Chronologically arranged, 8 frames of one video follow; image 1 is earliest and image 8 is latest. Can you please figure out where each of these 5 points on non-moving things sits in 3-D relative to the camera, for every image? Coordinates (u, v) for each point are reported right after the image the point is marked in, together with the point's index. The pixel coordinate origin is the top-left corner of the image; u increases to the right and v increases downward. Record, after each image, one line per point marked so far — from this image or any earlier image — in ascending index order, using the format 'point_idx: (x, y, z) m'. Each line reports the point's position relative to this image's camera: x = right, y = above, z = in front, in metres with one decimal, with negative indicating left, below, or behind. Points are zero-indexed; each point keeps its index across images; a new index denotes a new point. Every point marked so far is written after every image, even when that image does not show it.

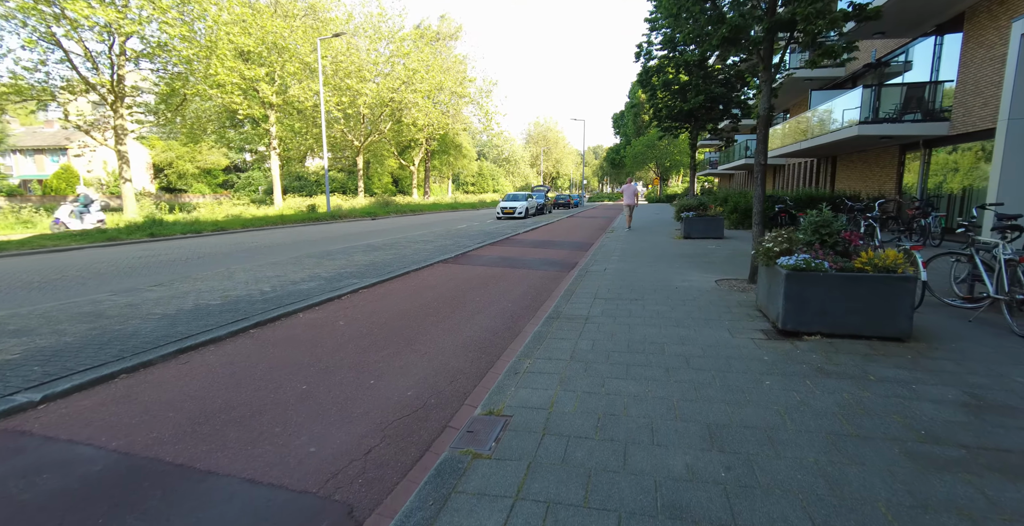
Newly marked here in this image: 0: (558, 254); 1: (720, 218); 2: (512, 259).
0: (+1.2, +0.2, +12.8) m
1: (+6.2, +1.3, +15.1) m
2: (0.0, +0.1, +11.5) m
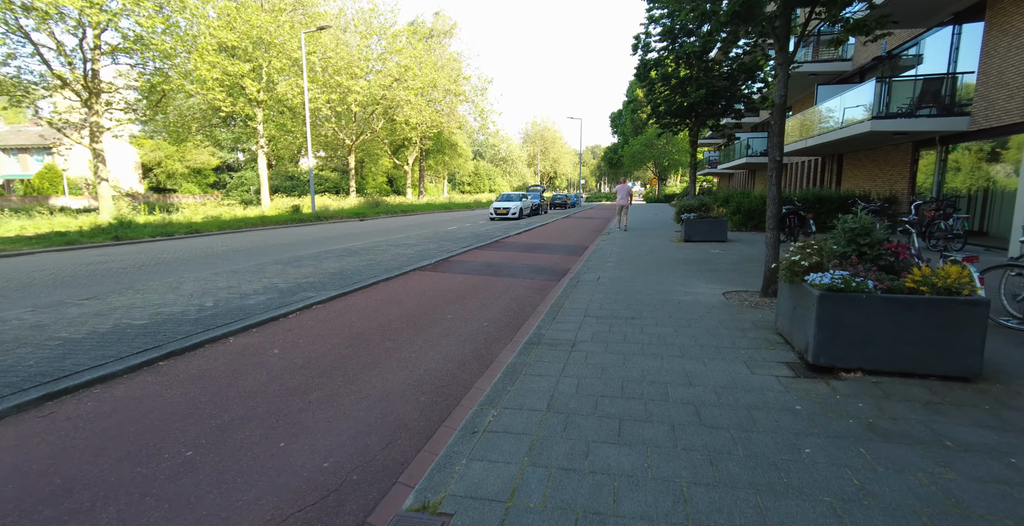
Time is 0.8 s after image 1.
0: (+0.9, +0.1, +11.8) m
1: (+5.9, +1.2, +14.1) m
2: (-0.3, -0.1, +10.5) m
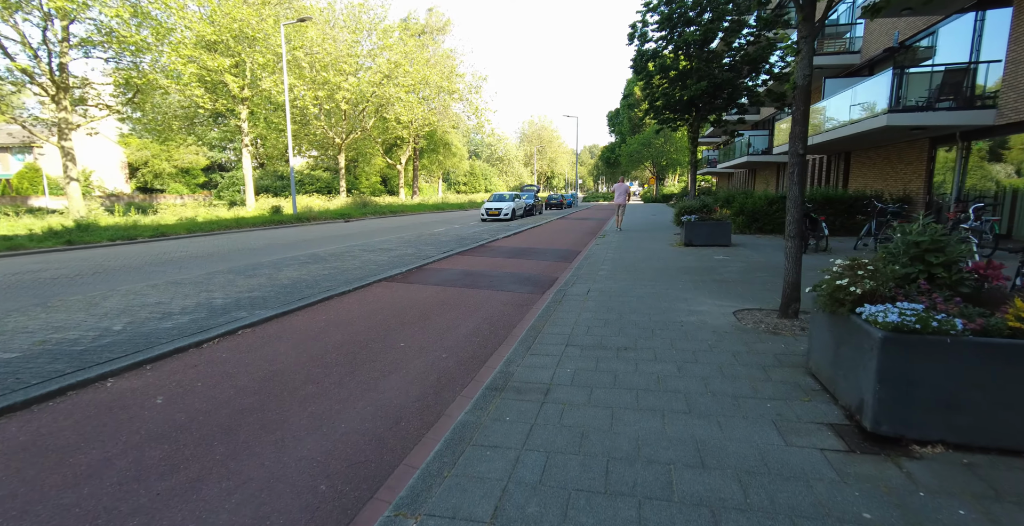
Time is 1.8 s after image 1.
0: (+0.5, -0.1, +10.7) m
1: (+5.5, +1.0, +13.0) m
2: (-0.7, -0.2, +9.4) m
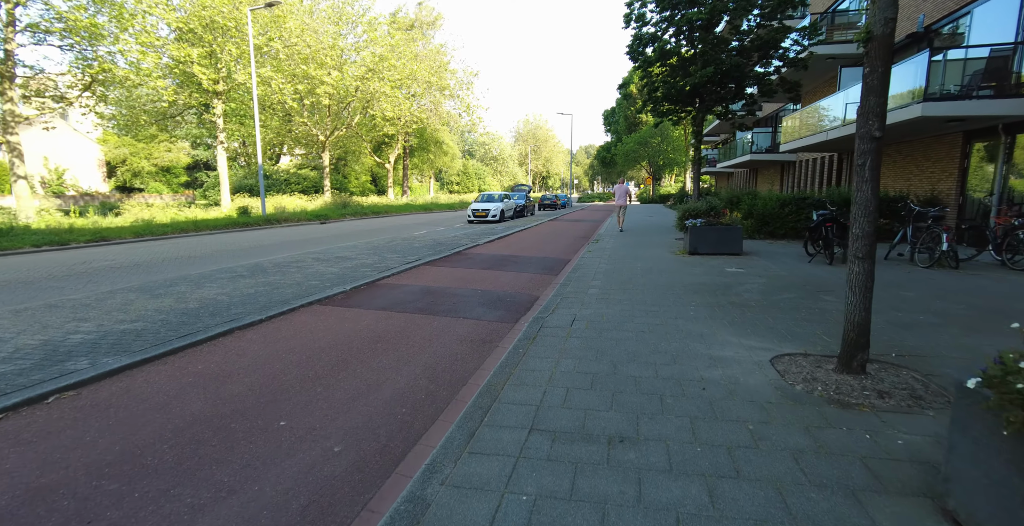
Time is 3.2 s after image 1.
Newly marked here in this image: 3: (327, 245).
0: (+0.1, -0.3, +8.9) m
1: (+5.0, +0.8, +11.4) m
2: (-1.1, -0.5, +7.7) m
3: (-4.9, +0.5, +13.4) m
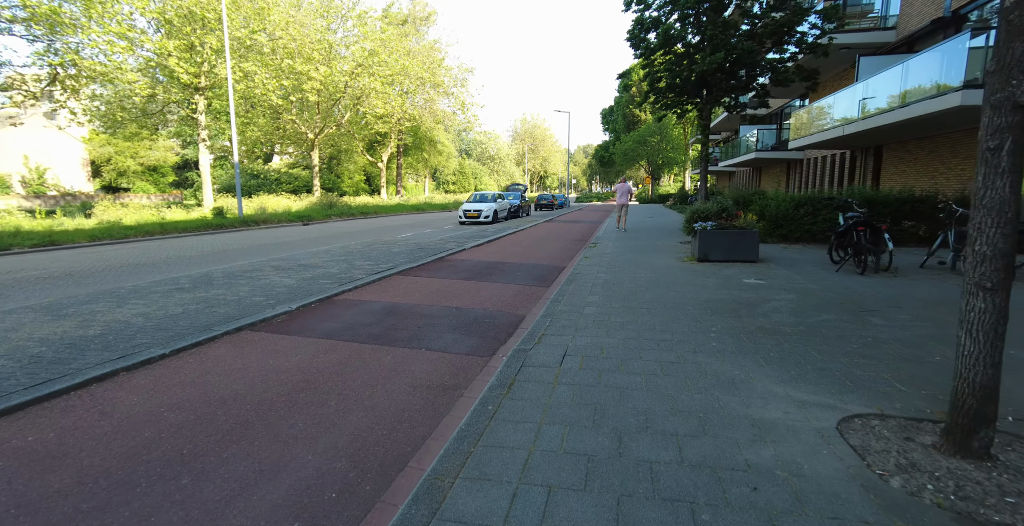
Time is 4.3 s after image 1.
0: (-0.2, -0.5, +7.7) m
1: (+4.8, +0.6, +10.1) m
2: (-1.3, -0.6, +6.4) m
3: (-5.1, +0.3, +12.1) m
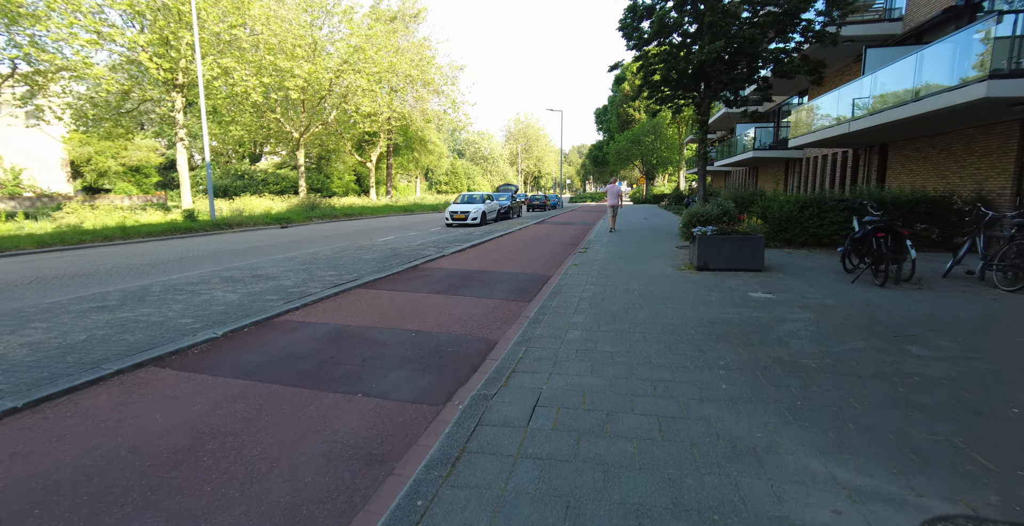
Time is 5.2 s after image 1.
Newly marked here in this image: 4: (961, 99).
0: (-0.5, -0.7, +6.6) m
1: (+4.4, +0.5, +9.1) m
2: (-1.7, -0.8, +5.4) m
3: (-5.5, +0.1, +11.0) m
4: (+8.9, +3.3, +10.2) m
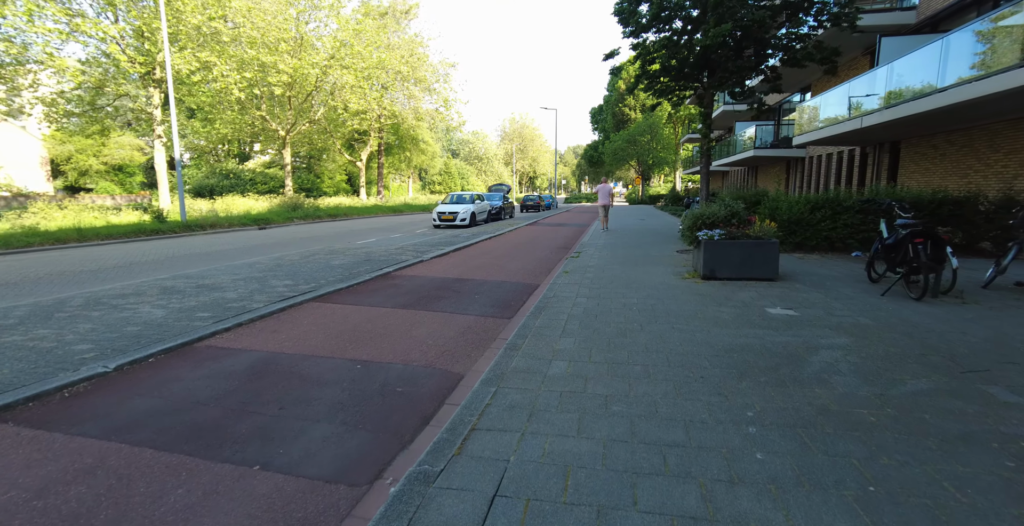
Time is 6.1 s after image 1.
0: (-0.8, -0.8, +5.5) m
1: (+4.1, +0.4, +8.1) m
2: (-1.9, -0.9, +4.3) m
3: (-5.8, 0.0, +9.9) m
4: (+8.6, +3.1, +9.2) m
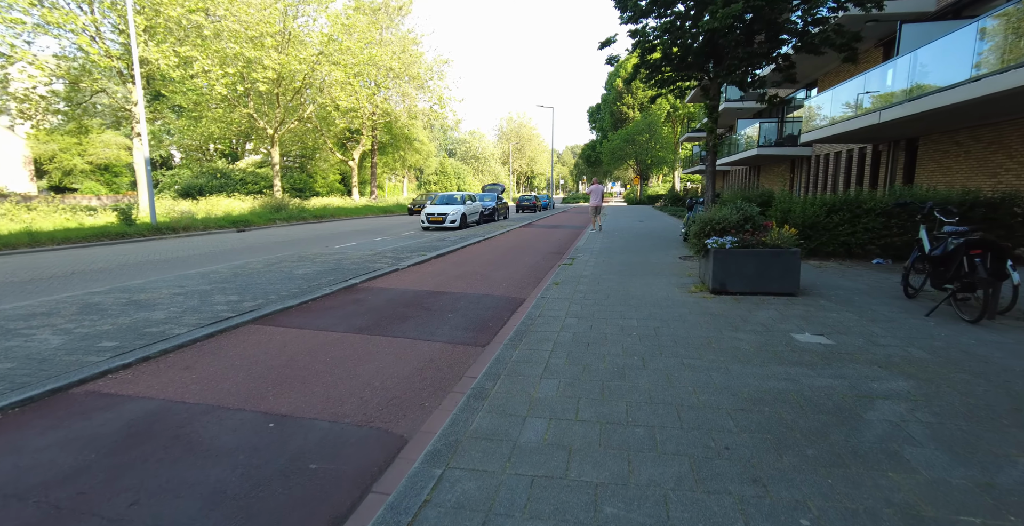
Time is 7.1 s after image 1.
0: (-1.0, -1.0, +4.5) m
1: (+3.8, +0.2, +7.0) m
2: (-2.2, -1.1, +3.2) m
3: (-6.1, -0.2, +8.8) m
4: (+8.4, +3.0, +8.1) m
